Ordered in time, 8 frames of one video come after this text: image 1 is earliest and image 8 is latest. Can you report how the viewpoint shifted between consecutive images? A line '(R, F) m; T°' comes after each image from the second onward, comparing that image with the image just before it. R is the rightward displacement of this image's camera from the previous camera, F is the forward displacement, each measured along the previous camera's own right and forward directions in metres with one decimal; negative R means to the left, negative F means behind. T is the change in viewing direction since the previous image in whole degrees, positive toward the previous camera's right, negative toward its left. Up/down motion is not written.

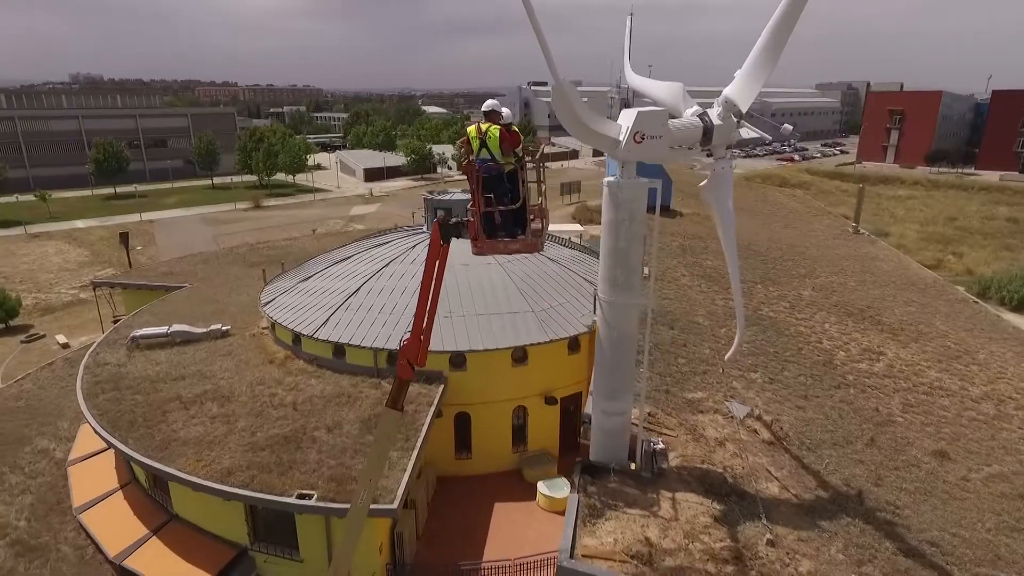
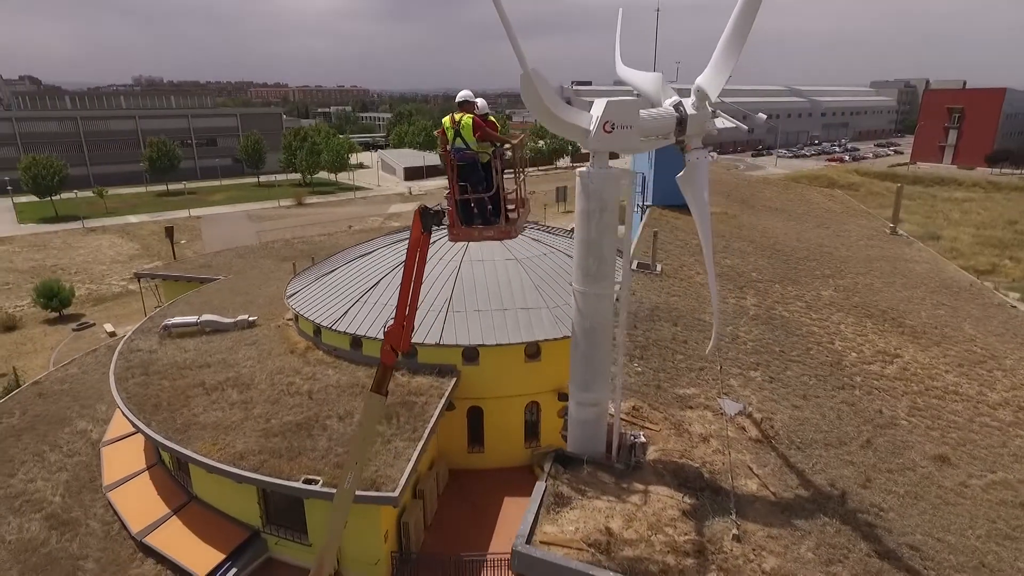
(+0.8, 0.0) m; -4°
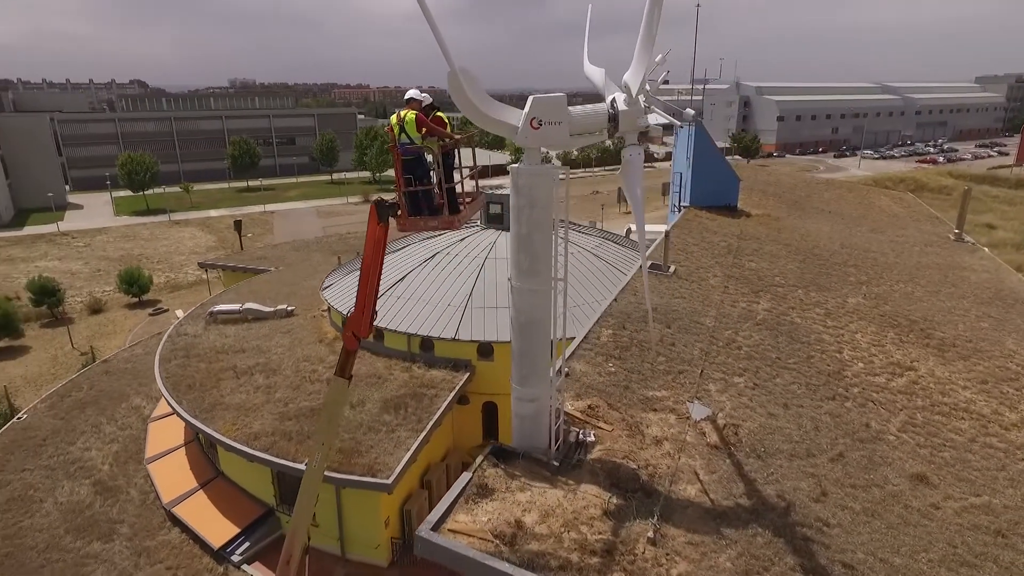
(+1.6, 0.0) m; -6°
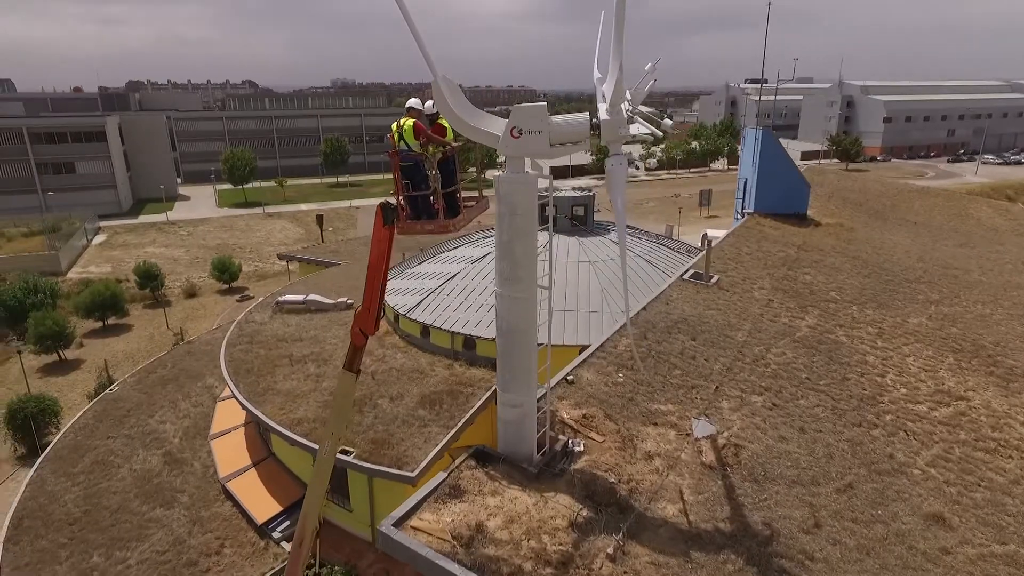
(+1.2, 0.0) m; -8°
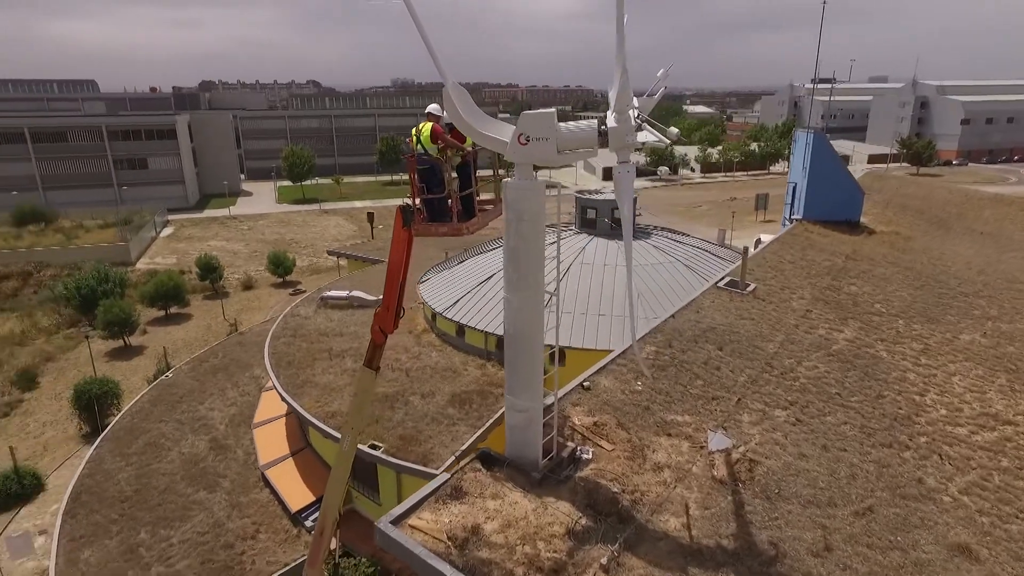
(+0.5, 0.0) m; -5°
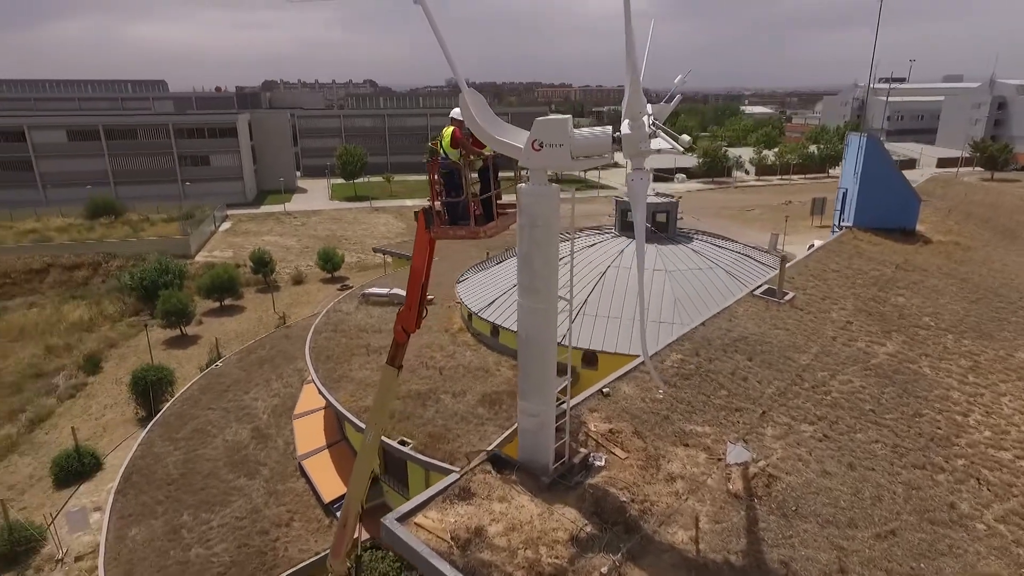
(+0.4, 0.0) m; -4°
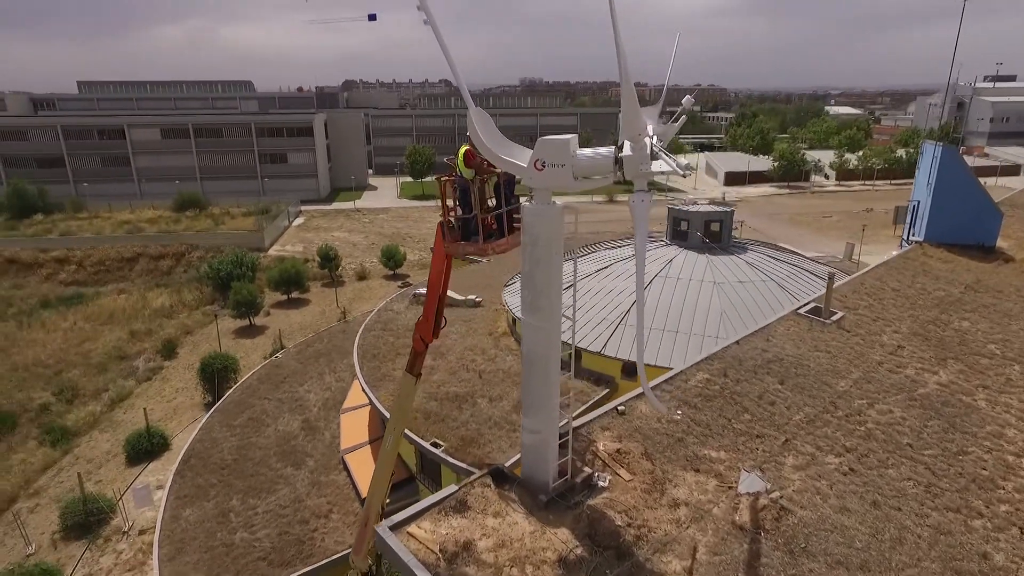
(+0.8, 0.0) m; -6°
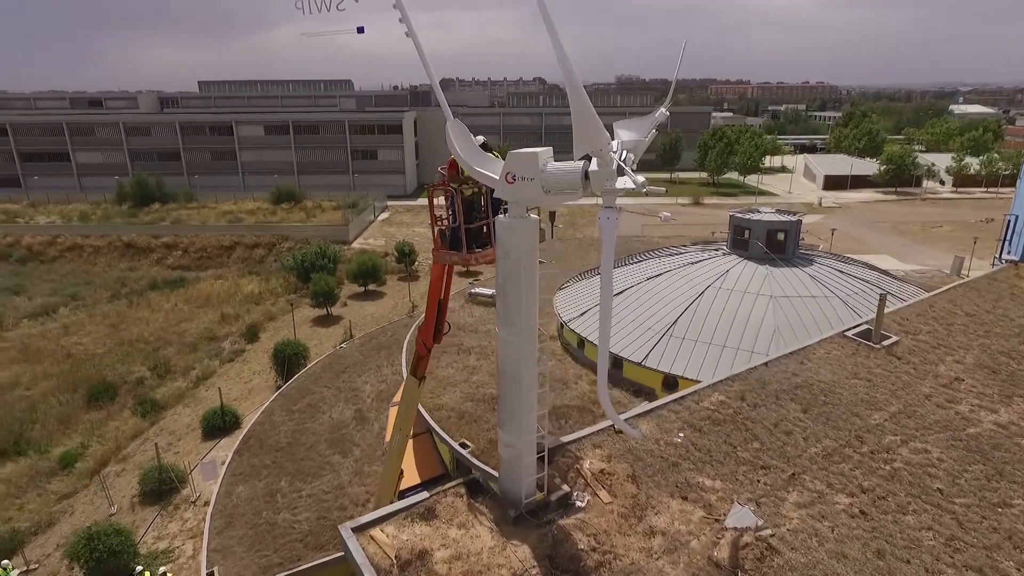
(+1.3, +0.2) m; -8°
